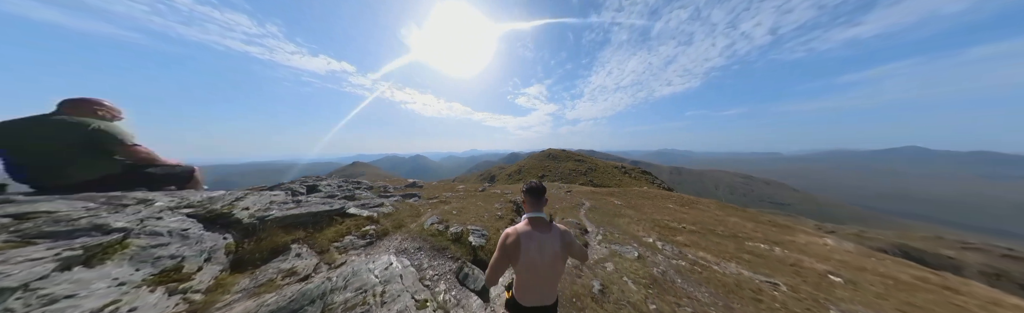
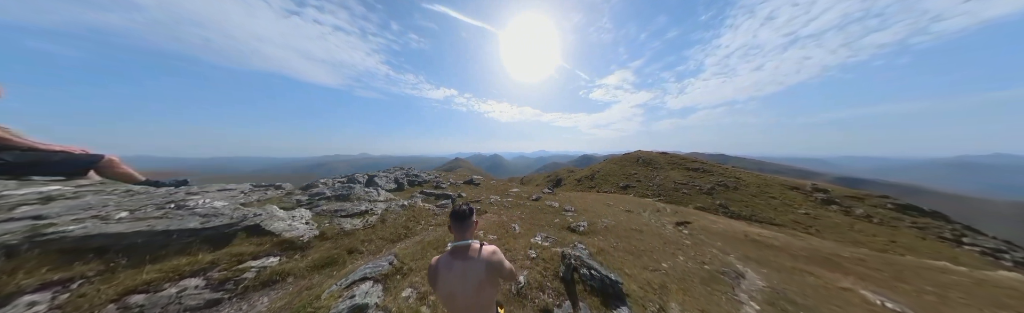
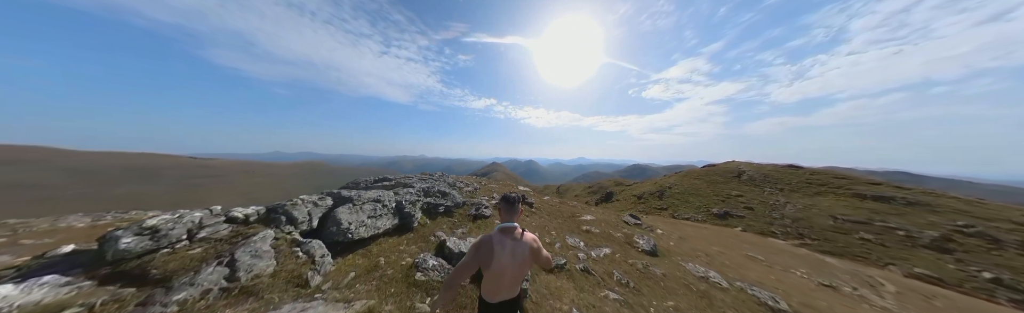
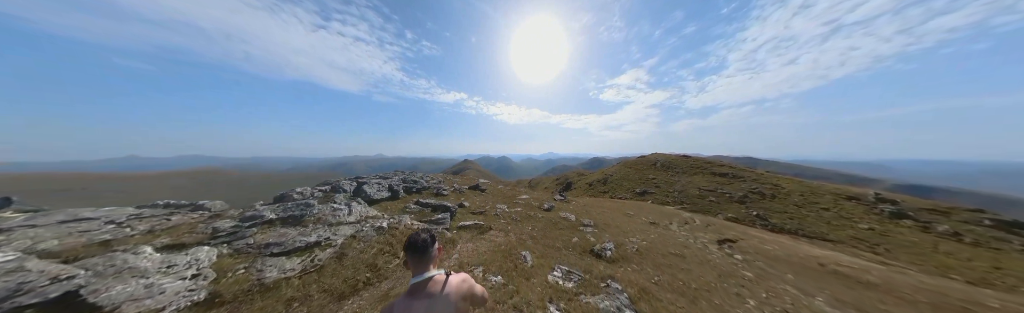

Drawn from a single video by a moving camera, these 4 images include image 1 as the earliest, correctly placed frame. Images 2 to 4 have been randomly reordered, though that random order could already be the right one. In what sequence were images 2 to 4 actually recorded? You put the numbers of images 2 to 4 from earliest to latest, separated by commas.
2, 4, 3
